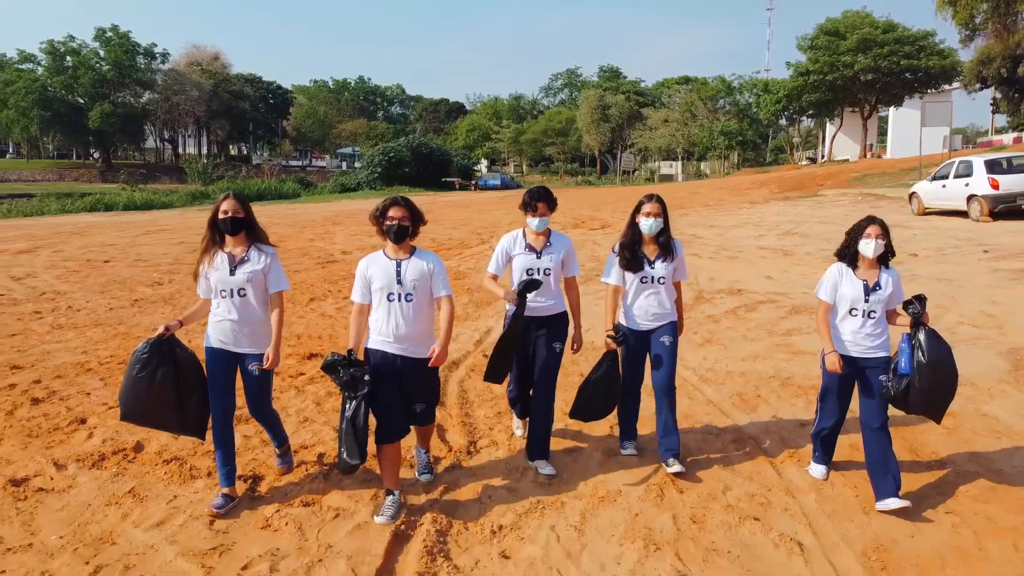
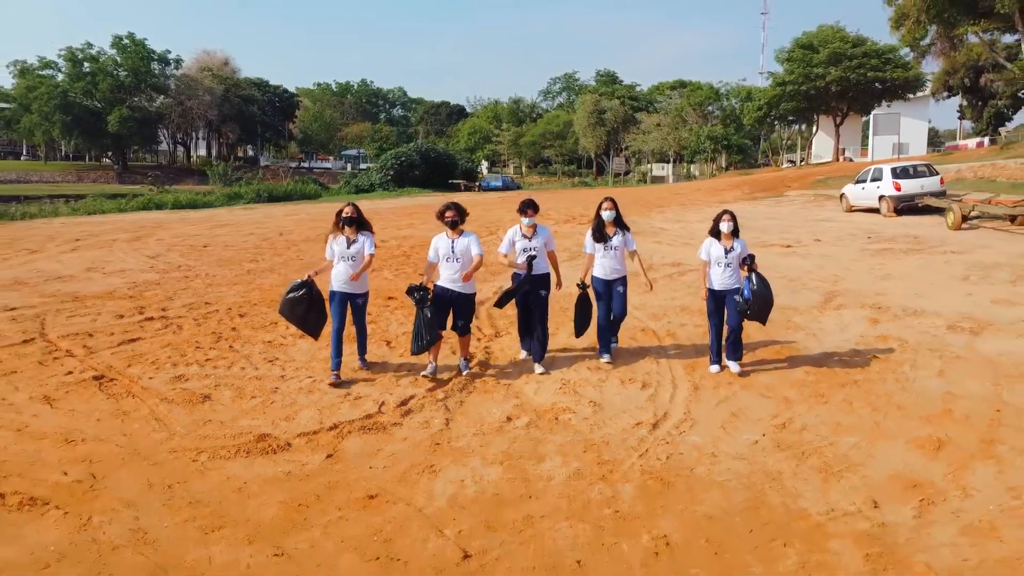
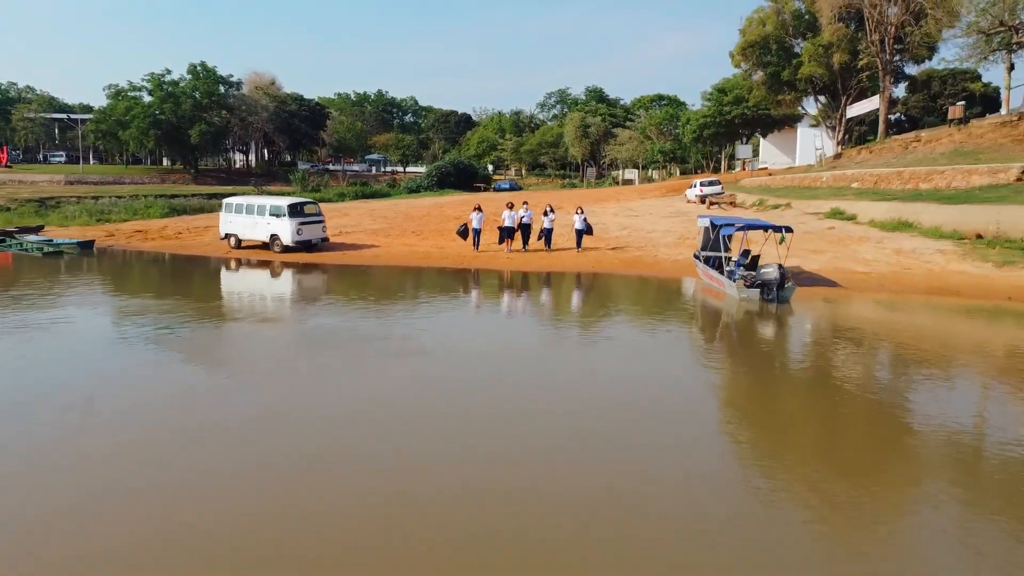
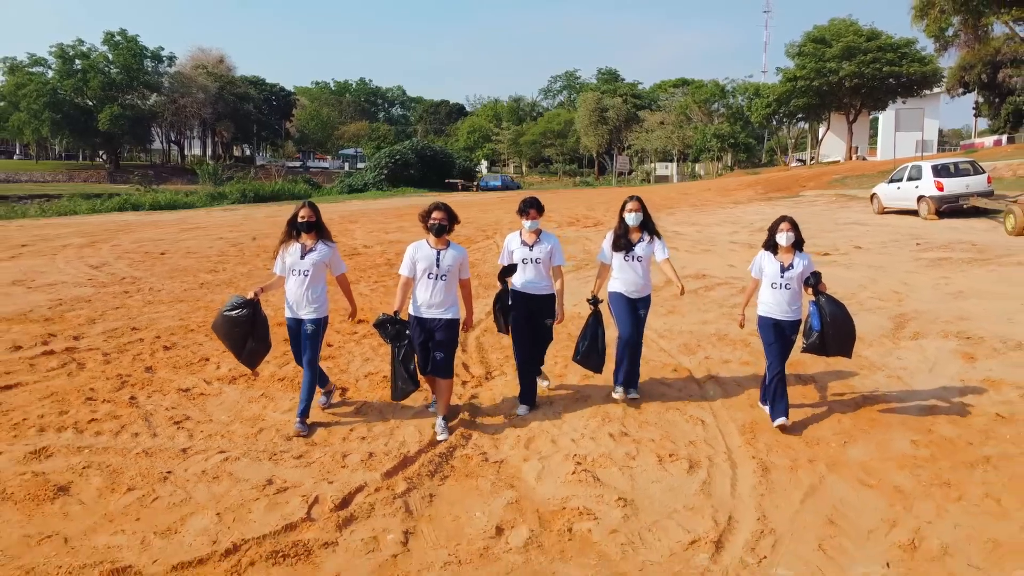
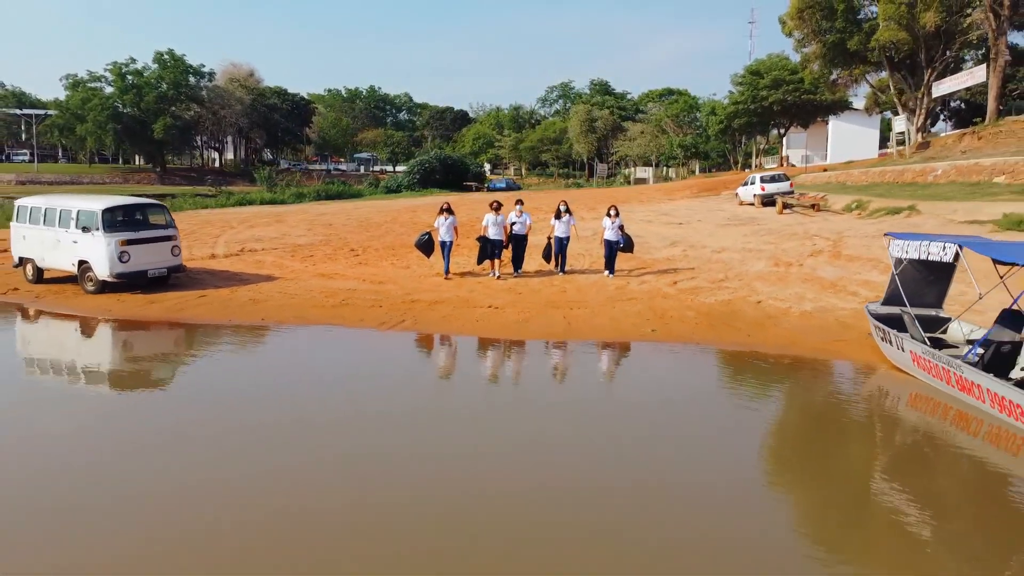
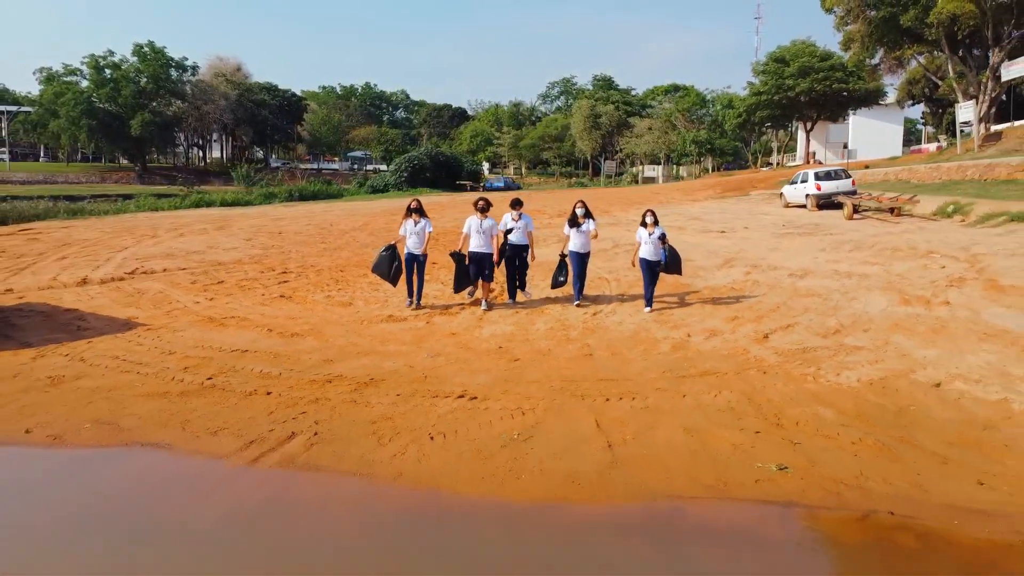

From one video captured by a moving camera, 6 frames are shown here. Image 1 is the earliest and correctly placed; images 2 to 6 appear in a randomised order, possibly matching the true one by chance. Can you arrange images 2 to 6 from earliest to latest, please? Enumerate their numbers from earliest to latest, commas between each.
4, 2, 6, 5, 3
